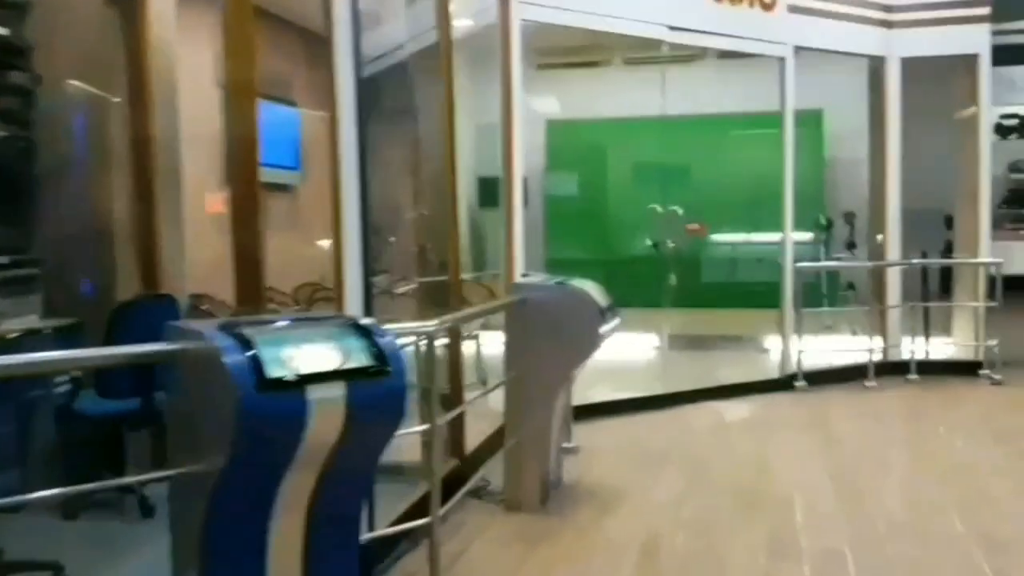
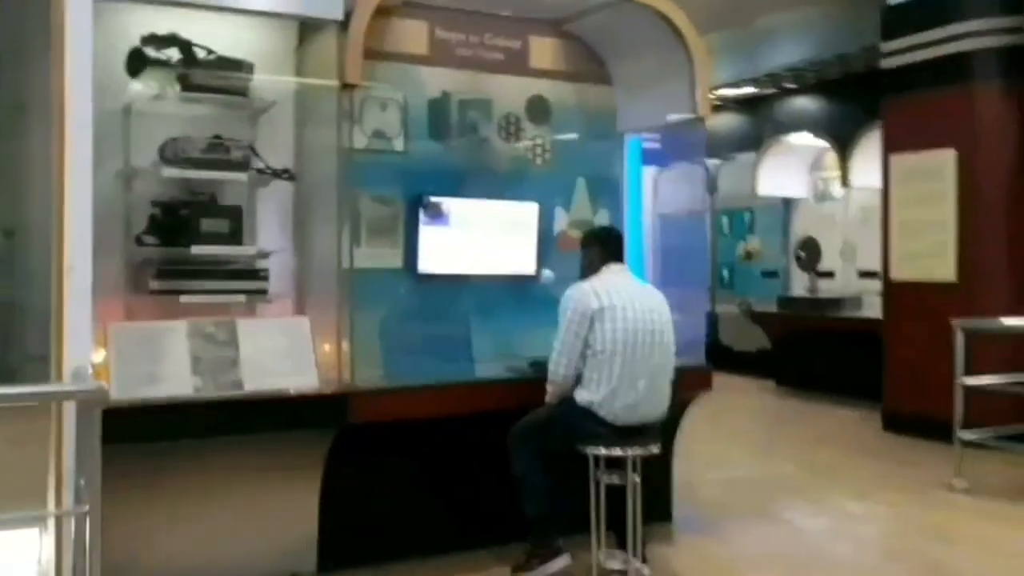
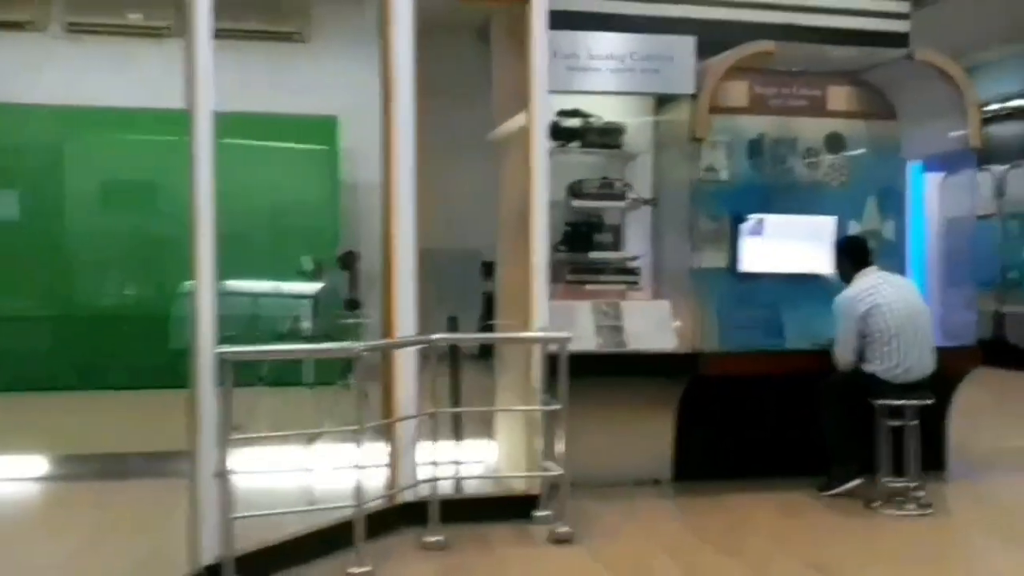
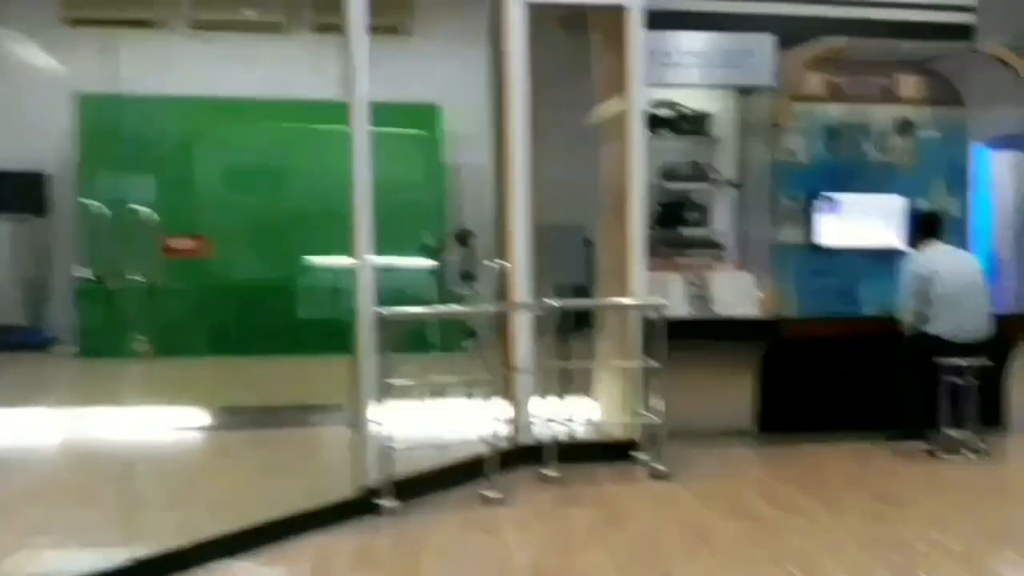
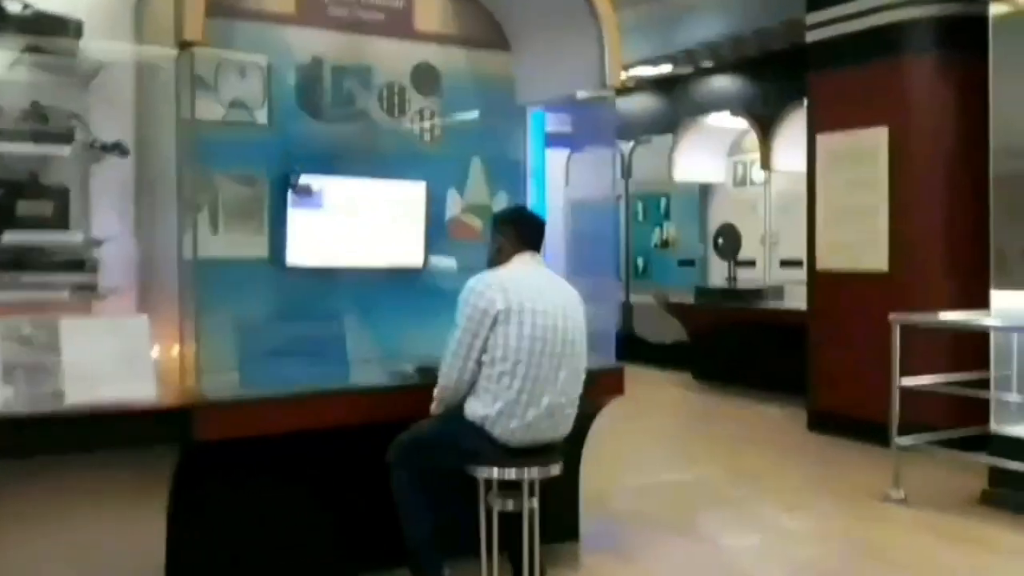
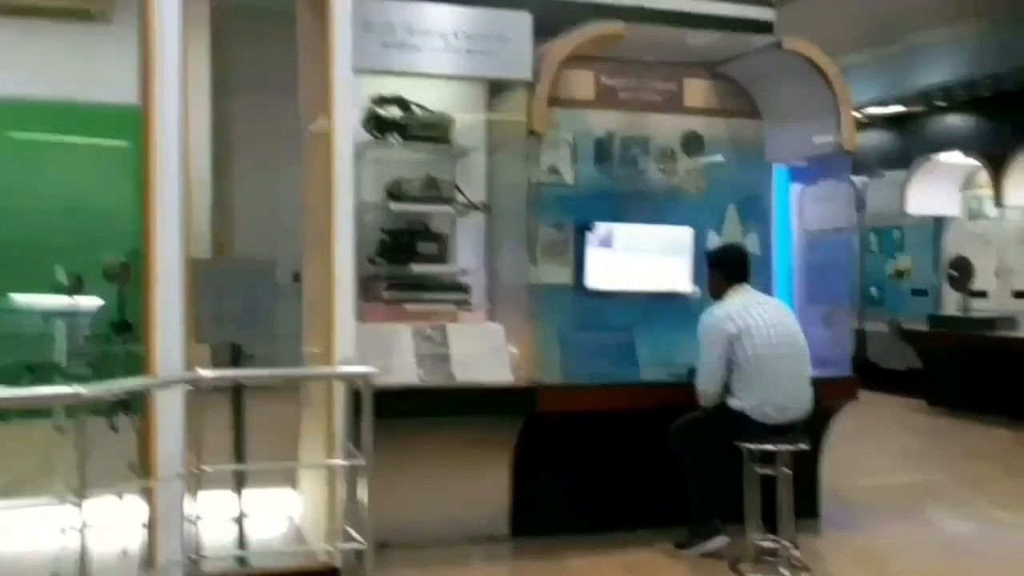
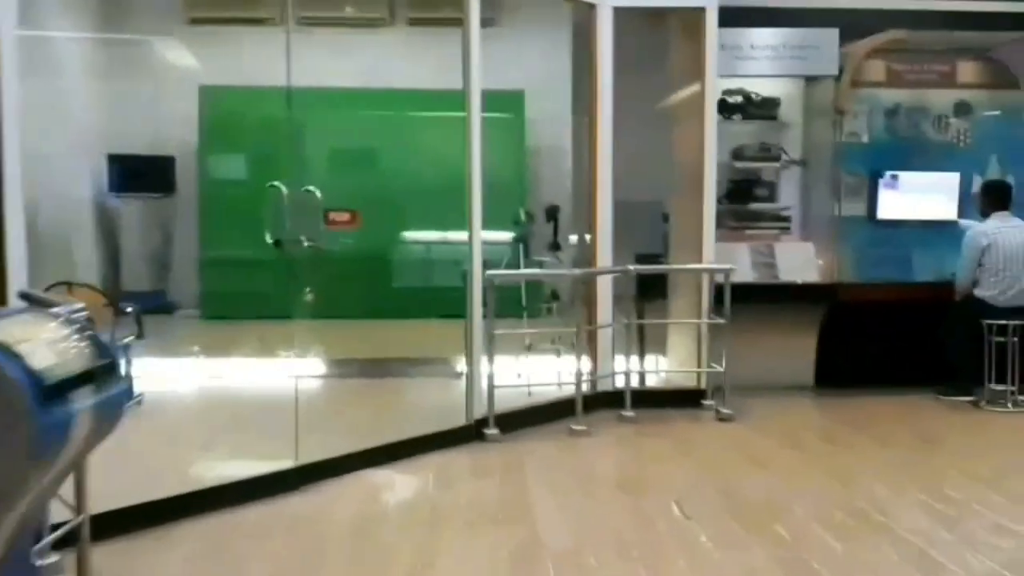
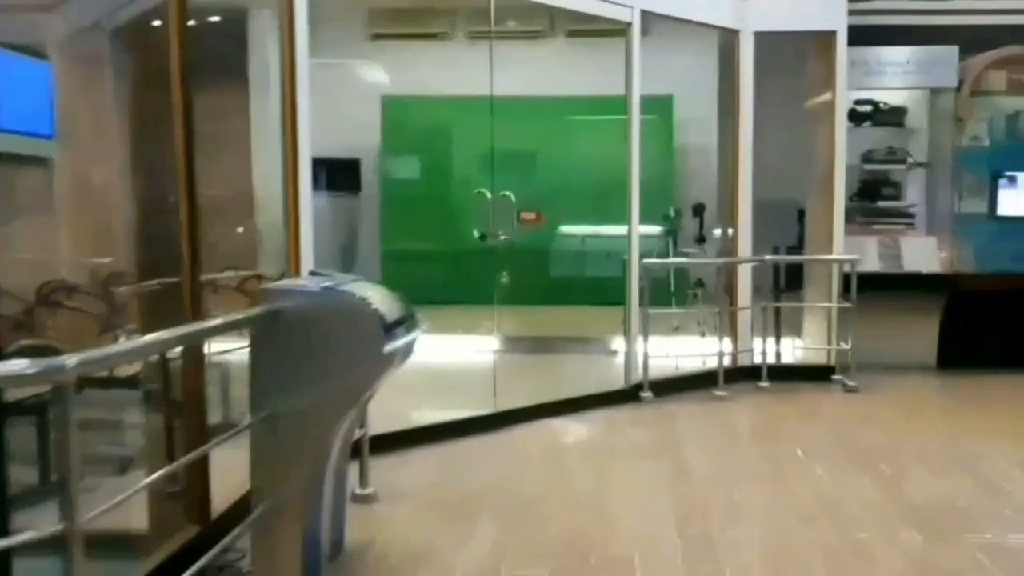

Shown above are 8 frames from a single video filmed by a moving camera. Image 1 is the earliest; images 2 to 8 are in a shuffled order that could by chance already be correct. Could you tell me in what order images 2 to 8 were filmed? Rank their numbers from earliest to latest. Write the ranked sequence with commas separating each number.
8, 7, 4, 3, 6, 2, 5
